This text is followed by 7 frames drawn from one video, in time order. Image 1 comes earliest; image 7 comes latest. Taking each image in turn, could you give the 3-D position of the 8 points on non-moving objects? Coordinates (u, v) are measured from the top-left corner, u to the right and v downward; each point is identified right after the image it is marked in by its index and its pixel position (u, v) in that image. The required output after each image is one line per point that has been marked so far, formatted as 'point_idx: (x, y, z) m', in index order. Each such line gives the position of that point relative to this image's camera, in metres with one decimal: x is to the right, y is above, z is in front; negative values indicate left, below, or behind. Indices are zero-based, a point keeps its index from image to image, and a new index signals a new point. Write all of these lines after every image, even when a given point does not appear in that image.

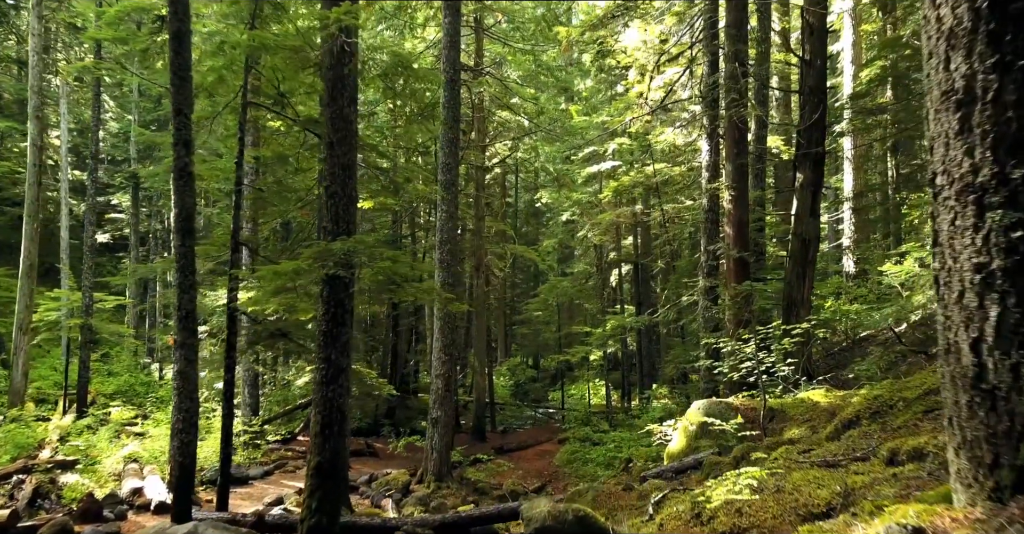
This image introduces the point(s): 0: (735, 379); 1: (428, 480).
0: (+3.1, -1.5, +11.5) m
1: (-1.7, -4.4, +17.2) m
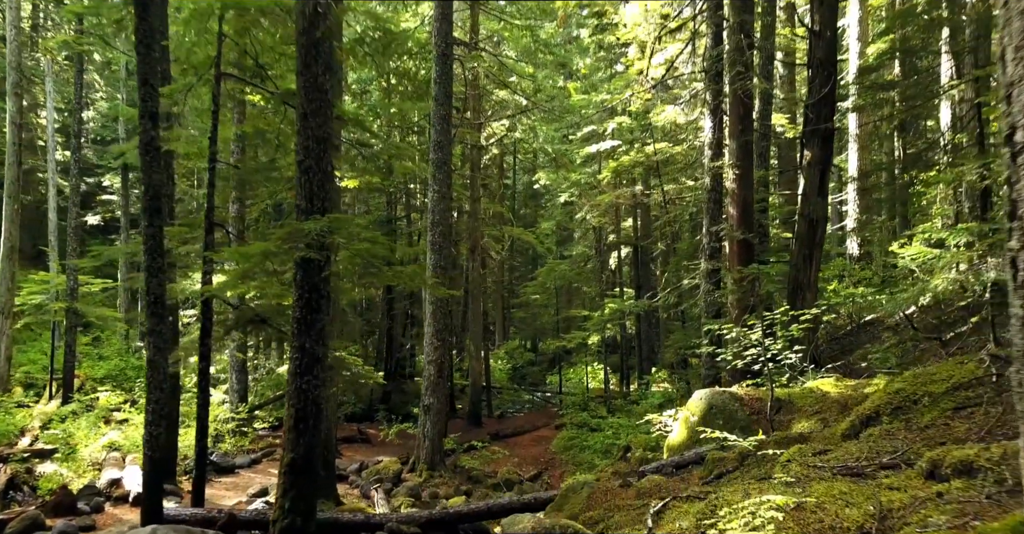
0: (+3.0, -1.3, +10.9) m
1: (-1.8, -4.0, +16.6) m
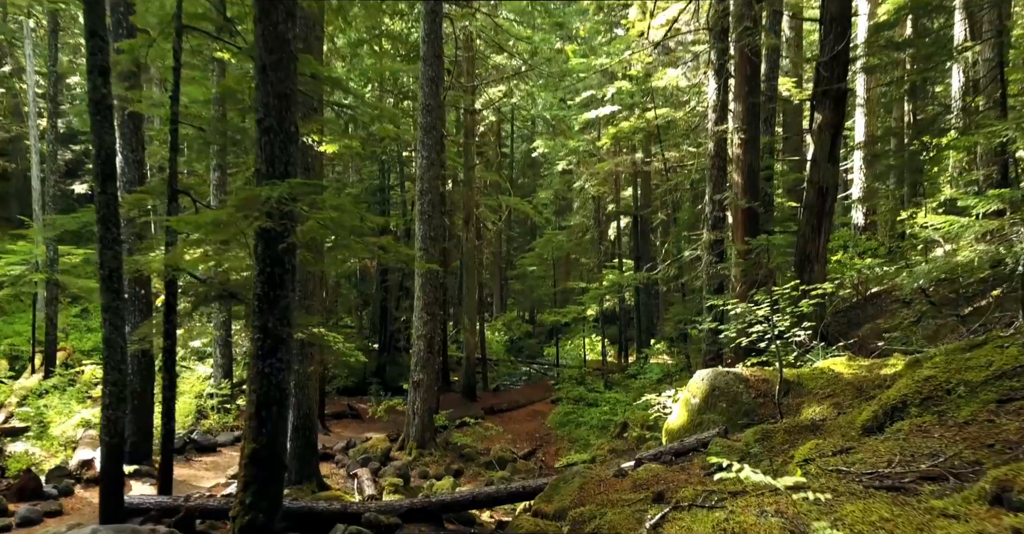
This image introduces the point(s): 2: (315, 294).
0: (+2.8, -1.0, +10.2) m
1: (-2.0, -3.5, +16.0) m
2: (-2.9, -0.4, +12.3) m
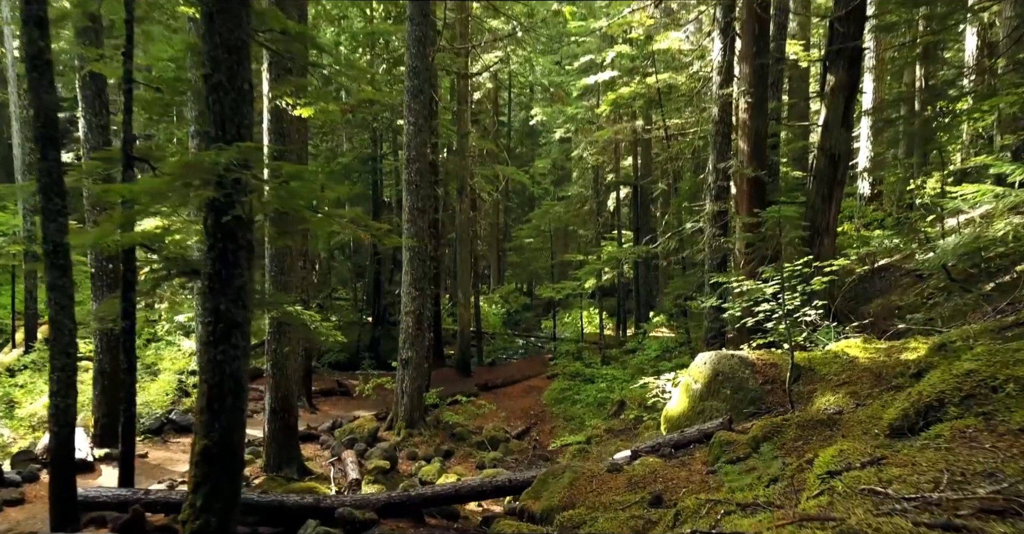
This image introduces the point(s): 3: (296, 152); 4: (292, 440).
0: (+2.7, -0.7, +9.5) m
1: (-2.1, -2.9, +15.4) m
2: (-3.0, 0.0, +11.6) m
3: (-3.0, +1.6, +11.4) m
4: (-3.1, -2.4, +11.8) m
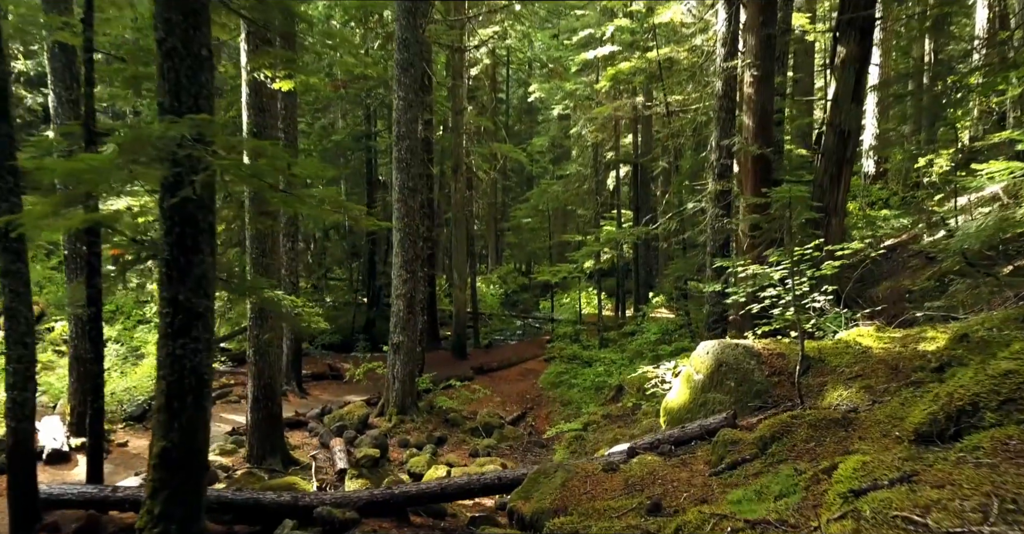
0: (+2.6, -0.5, +9.0) m
1: (-2.2, -2.6, +15.0) m
2: (-3.1, +0.2, +11.0) m
3: (-3.1, +1.8, +10.8) m
4: (-3.2, -2.2, +11.3) m
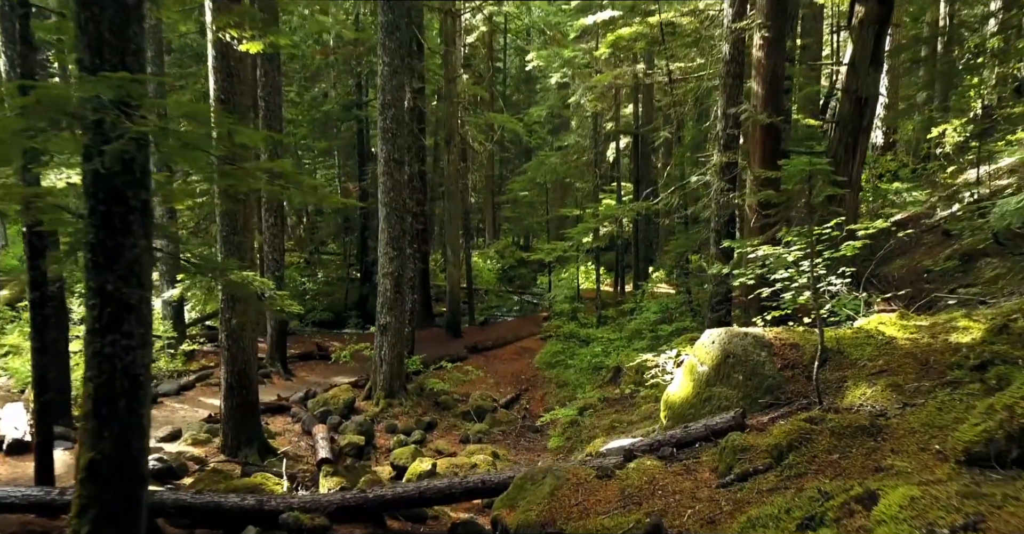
0: (+2.5, -0.3, +8.3) m
1: (-2.3, -2.2, +14.3) m
2: (-3.3, +0.5, +10.3) m
3: (-3.2, +2.1, +10.0) m
4: (-3.3, -1.9, +10.7) m
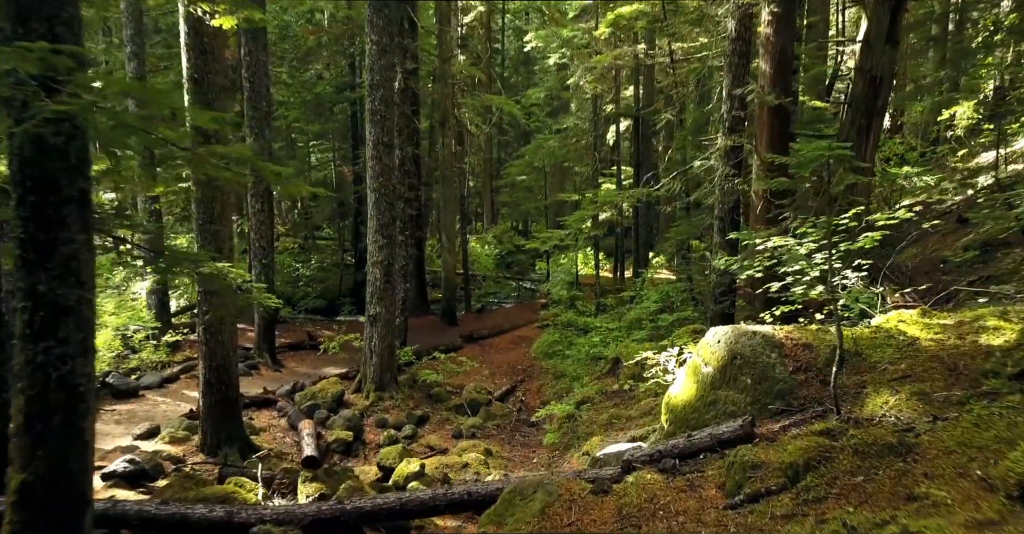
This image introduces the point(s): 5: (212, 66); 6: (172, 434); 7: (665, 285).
0: (+2.4, -0.2, +7.7) m
1: (-2.4, -2.0, +13.8) m
2: (-3.3, +0.6, +9.7) m
3: (-3.3, +2.2, +9.4) m
4: (-3.4, -1.8, +10.2) m
5: (-3.3, +2.2, +9.3) m
6: (-4.2, -2.1, +10.4) m
7: (+3.2, -0.4, +17.5) m
